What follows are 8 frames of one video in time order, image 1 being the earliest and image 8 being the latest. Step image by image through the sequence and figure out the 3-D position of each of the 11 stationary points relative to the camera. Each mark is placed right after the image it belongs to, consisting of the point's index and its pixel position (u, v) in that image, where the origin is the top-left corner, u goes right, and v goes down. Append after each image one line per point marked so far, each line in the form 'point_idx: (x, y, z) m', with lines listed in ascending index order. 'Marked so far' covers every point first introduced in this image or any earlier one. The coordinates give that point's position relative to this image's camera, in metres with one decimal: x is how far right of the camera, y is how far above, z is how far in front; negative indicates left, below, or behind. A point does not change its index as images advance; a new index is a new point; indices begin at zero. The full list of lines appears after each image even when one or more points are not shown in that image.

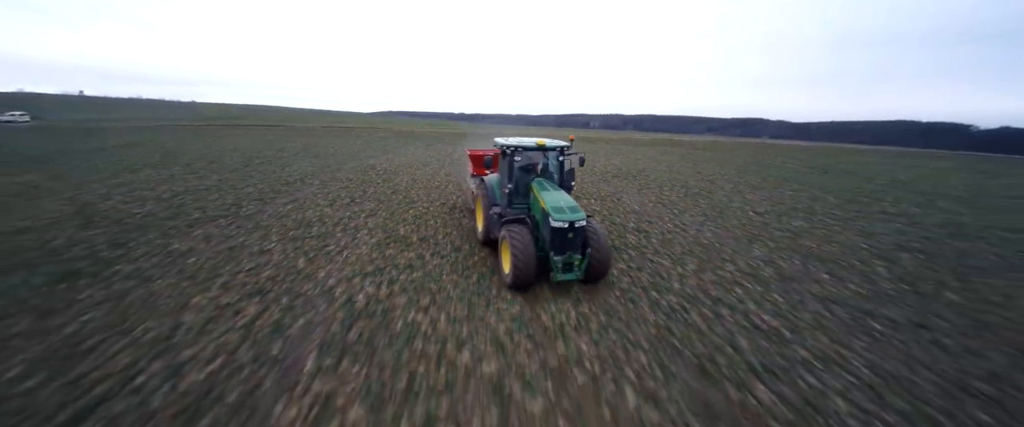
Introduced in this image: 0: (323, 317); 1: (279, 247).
0: (-2.6, -1.4, +4.4) m
1: (-4.6, -0.7, +6.2) m
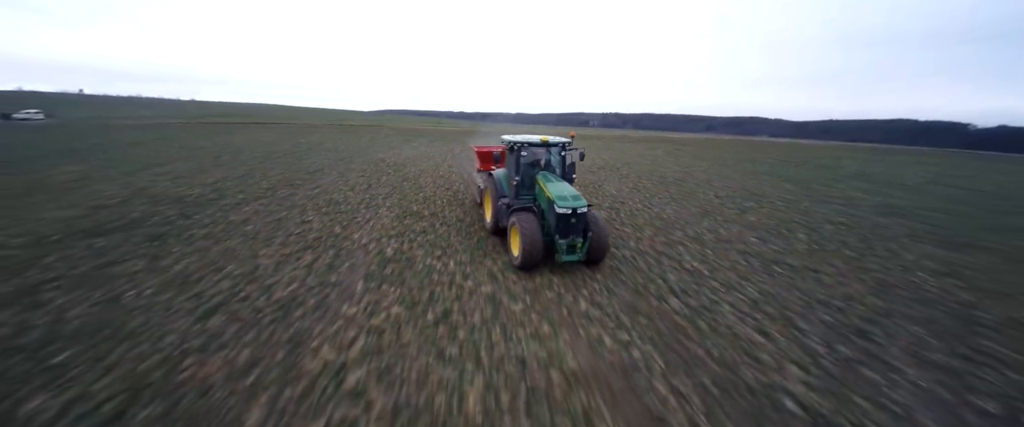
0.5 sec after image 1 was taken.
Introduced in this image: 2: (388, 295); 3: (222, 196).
0: (-2.8, -0.9, +5.8) m
1: (-4.8, -0.1, +7.6) m
2: (-1.9, -1.2, +4.9) m
3: (-8.6, +0.5, +9.0) m
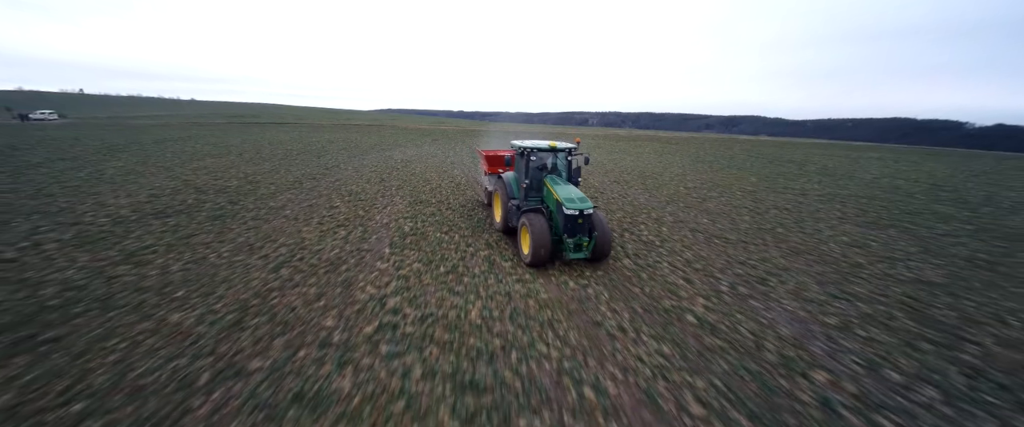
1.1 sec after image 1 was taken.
0: (-2.9, -0.5, +7.2) m
1: (-4.9, +0.2, +9.0) m
2: (-2.1, -0.8, +6.3) m
3: (-8.8, +0.9, +10.4) m
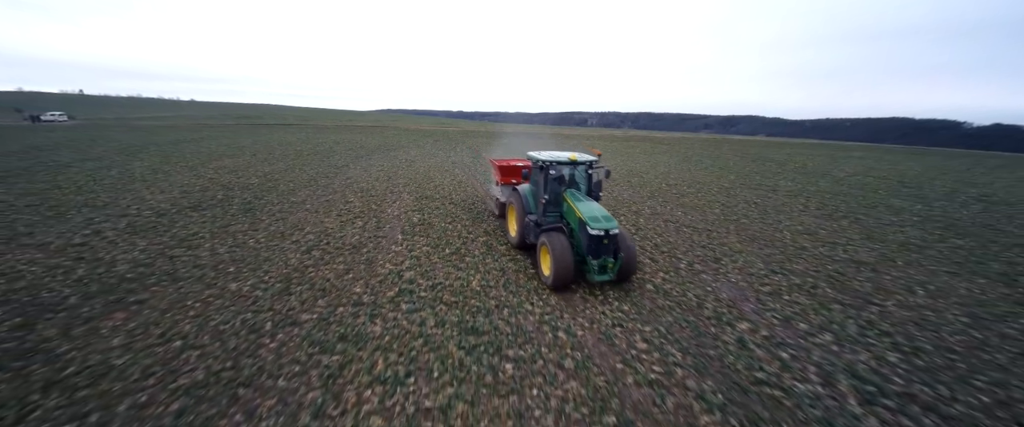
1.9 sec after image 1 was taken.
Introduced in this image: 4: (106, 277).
0: (-3.1, -0.3, +8.3) m
1: (-5.1, +0.4, +10.1) m
2: (-2.2, -0.6, +7.3) m
3: (-8.9, +1.1, +11.5) m
4: (-7.7, -1.2, +5.7) m
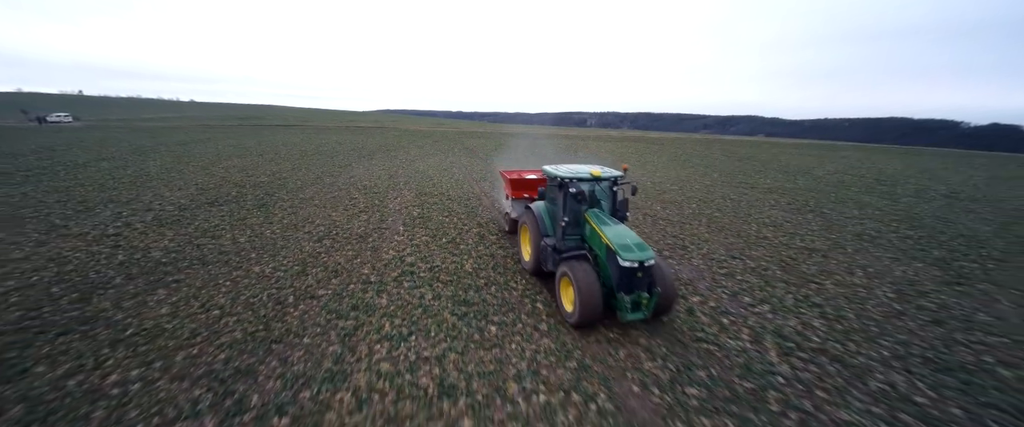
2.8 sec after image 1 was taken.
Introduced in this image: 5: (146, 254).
0: (-3.3, -0.1, +9.1) m
1: (-5.3, +0.6, +10.9) m
2: (-2.5, -0.5, +8.1) m
3: (-9.2, +1.2, +12.3) m
4: (-7.9, -1.0, +6.5) m
5: (-8.2, -0.9, +6.8) m
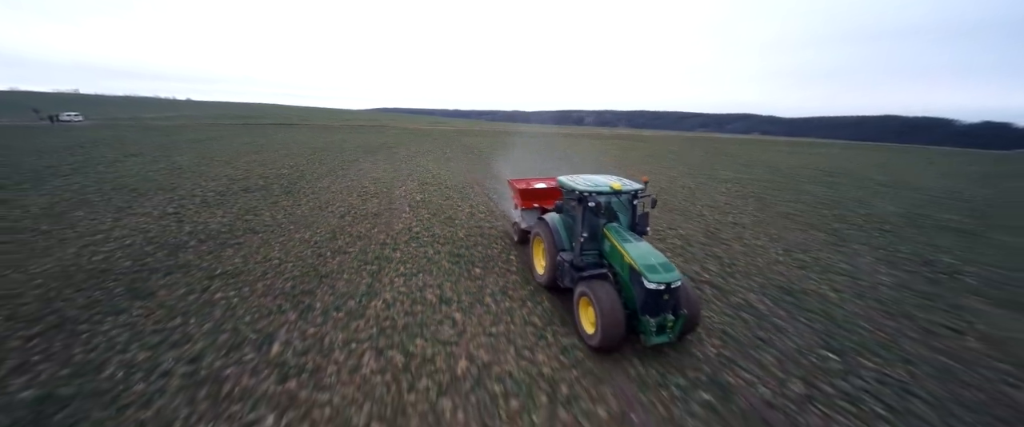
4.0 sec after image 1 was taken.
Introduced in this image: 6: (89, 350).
0: (-3.8, +0.5, +10.9) m
1: (-5.8, +1.2, +12.7) m
2: (-2.9, +0.1, +10.0) m
3: (-9.7, +1.8, +14.1) m
4: (-8.4, -0.5, +8.3) m
5: (-8.6, -0.4, +8.6) m
6: (-6.2, -1.9, +4.5) m
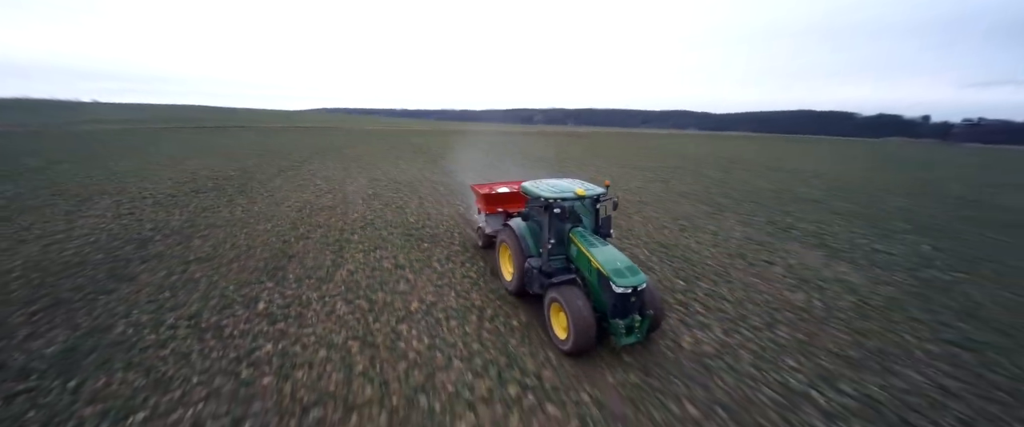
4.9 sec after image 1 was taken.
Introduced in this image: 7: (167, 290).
0: (-5.8, +0.7, +12.0) m
1: (-8.1, +1.4, +13.5) m
2: (-4.8, +0.4, +11.2) m
3: (-12.1, +1.8, +14.4) m
4: (-10.0, -0.4, +8.9) m
5: (-10.3, -0.3, +9.1) m
6: (-7.3, -1.8, +5.3) m
7: (-6.9, -1.5, +6.0) m
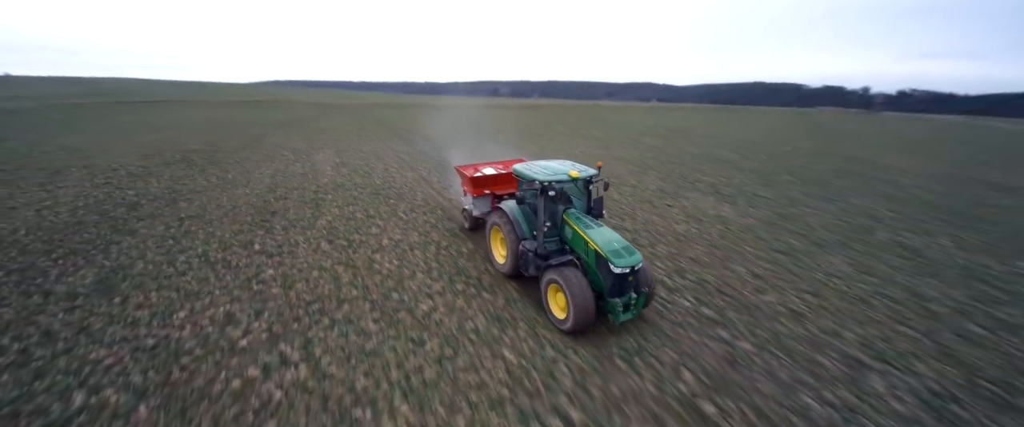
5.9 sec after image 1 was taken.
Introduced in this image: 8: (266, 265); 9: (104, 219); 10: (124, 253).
0: (-7.6, +2.1, +13.0) m
1: (-10.0, +2.8, +14.2) m
2: (-6.6, +1.8, +12.3) m
3: (-14.1, +3.1, +14.7) m
4: (-11.5, +0.6, +9.6) m
5: (-11.8, +0.7, +9.8) m
6: (-8.5, -1.0, +6.4) m
7: (-8.1, -0.6, +7.2) m
8: (-5.1, -1.1, +6.3) m
9: (-10.6, -0.2, +7.8) m
10: (-8.5, -0.9, +6.6) m
